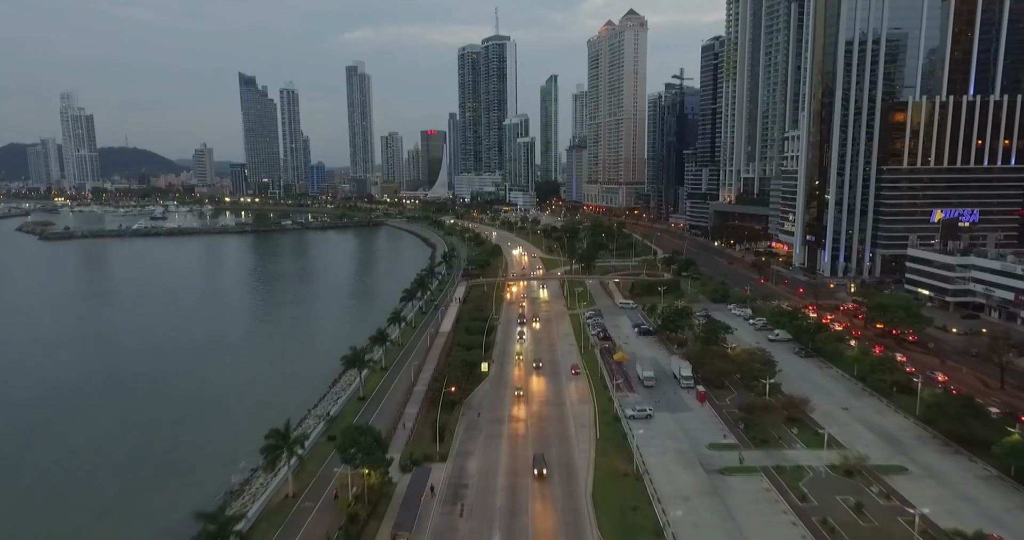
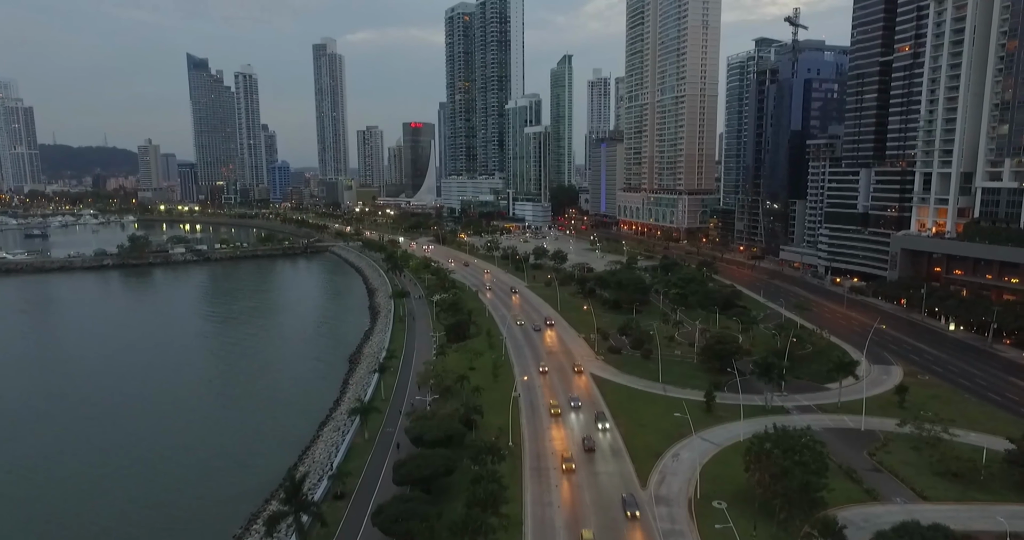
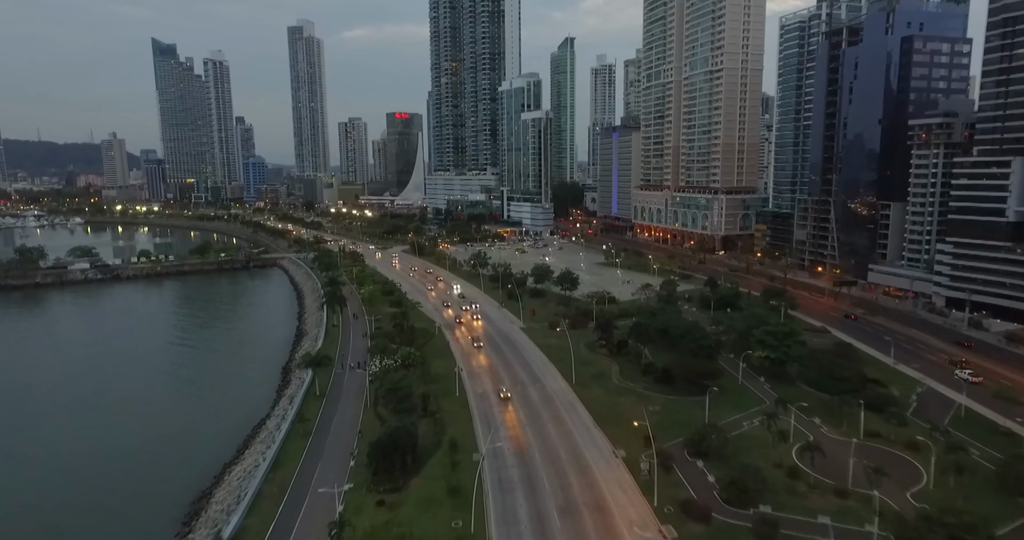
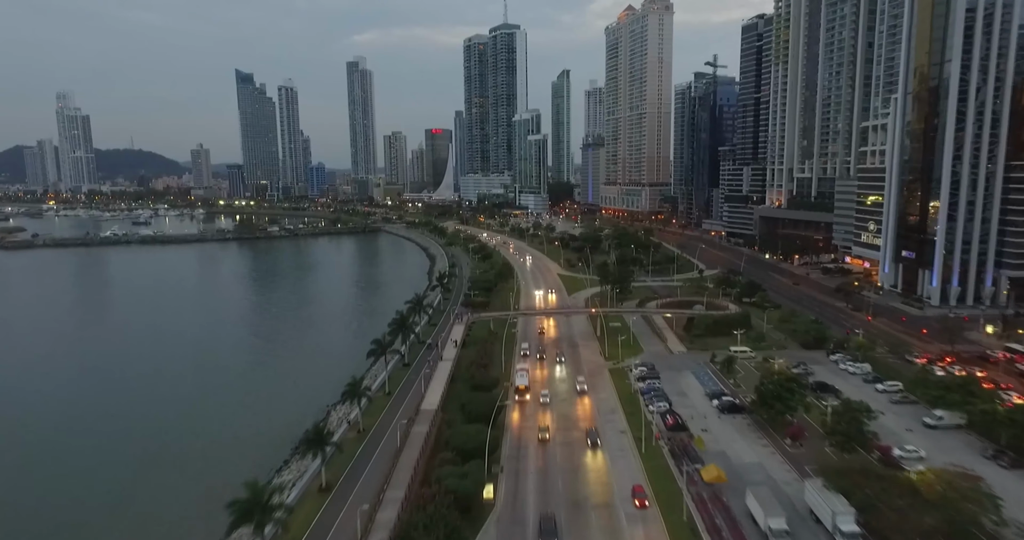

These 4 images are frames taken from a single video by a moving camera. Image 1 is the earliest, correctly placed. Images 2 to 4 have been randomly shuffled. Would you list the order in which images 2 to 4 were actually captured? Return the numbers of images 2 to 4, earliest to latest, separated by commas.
4, 2, 3
